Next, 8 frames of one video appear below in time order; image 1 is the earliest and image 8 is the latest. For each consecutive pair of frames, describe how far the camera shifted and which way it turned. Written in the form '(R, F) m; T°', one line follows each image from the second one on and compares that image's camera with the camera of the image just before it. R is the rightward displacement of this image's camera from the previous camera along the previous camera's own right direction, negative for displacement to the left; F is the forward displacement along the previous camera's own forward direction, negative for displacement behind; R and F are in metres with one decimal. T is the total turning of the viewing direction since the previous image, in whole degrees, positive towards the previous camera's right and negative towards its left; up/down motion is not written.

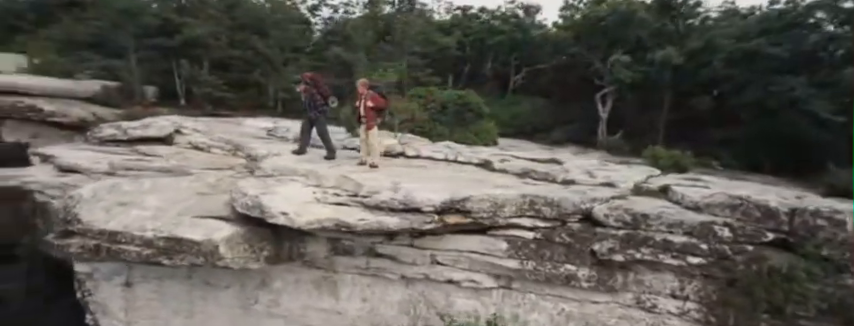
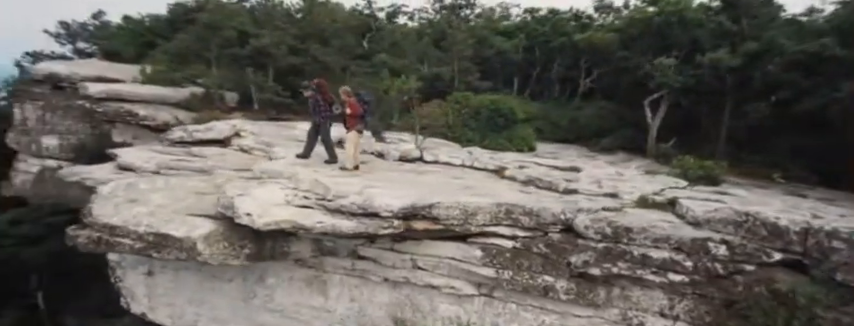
(+0.8, 0.0) m; -8°
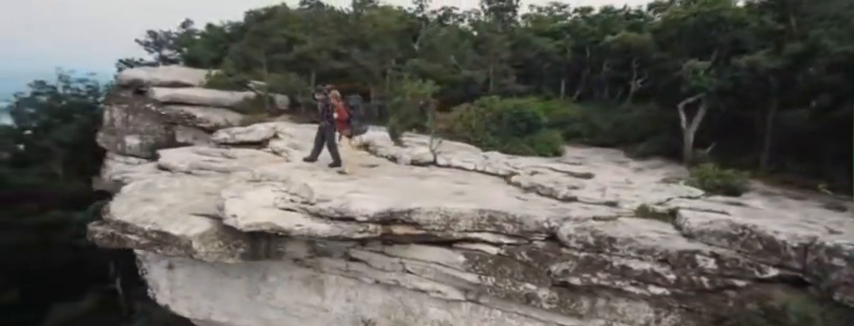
(+0.6, -0.1) m; -6°
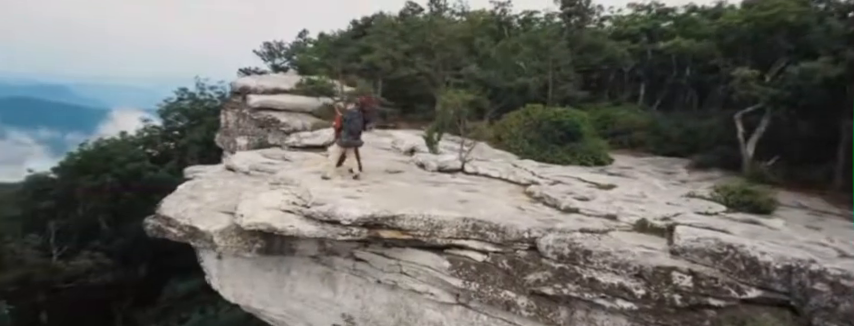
(+0.9, -0.2) m; -9°
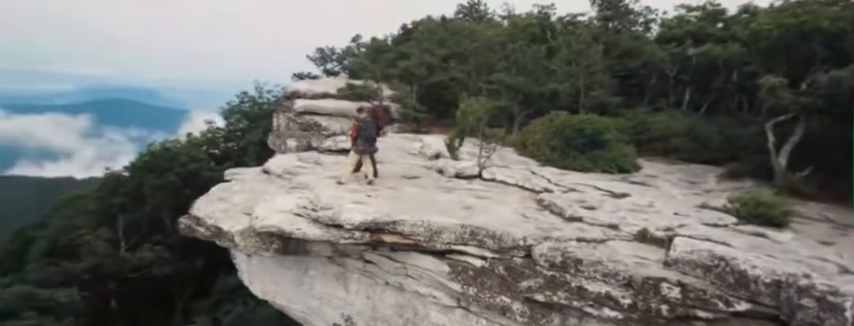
(+0.4, -0.2) m; -5°
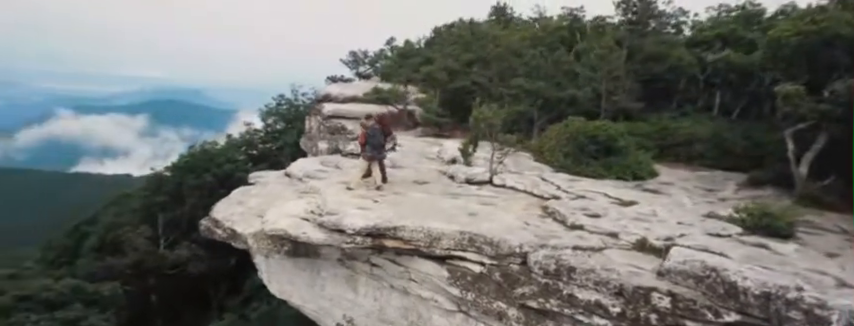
(+0.3, -0.2) m; -3°
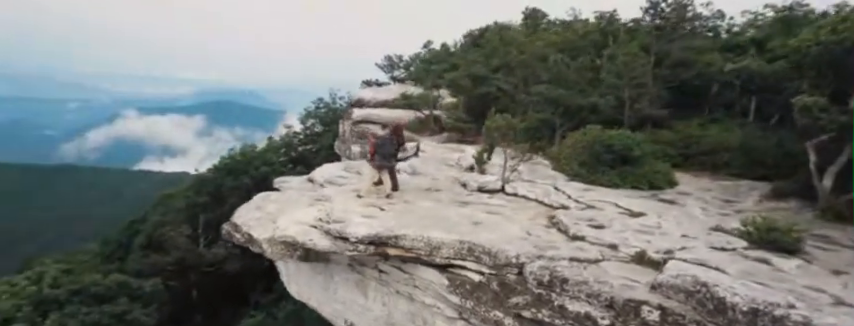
(+0.3, -0.2) m; -4°
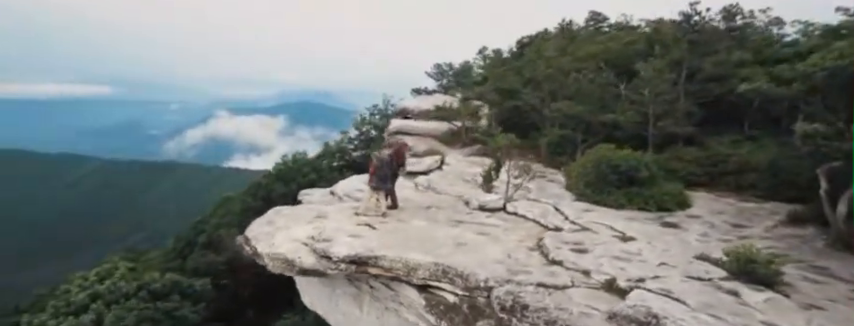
(+0.7, -0.3) m; -5°
